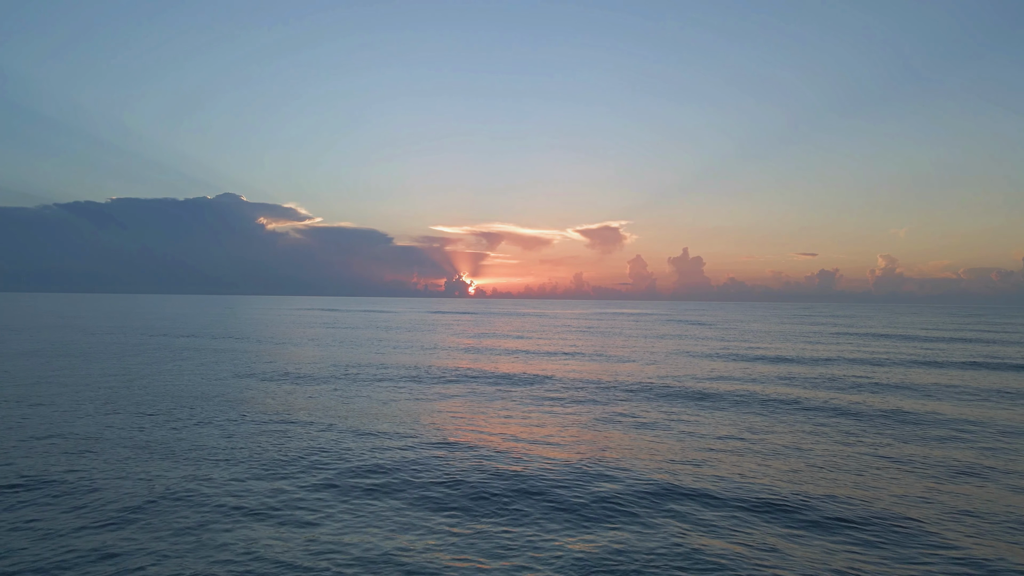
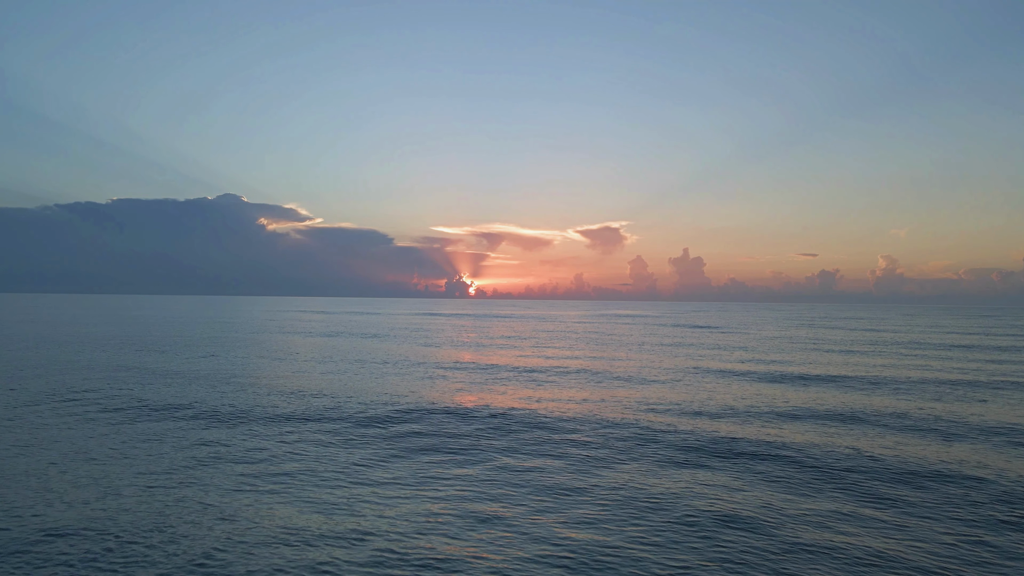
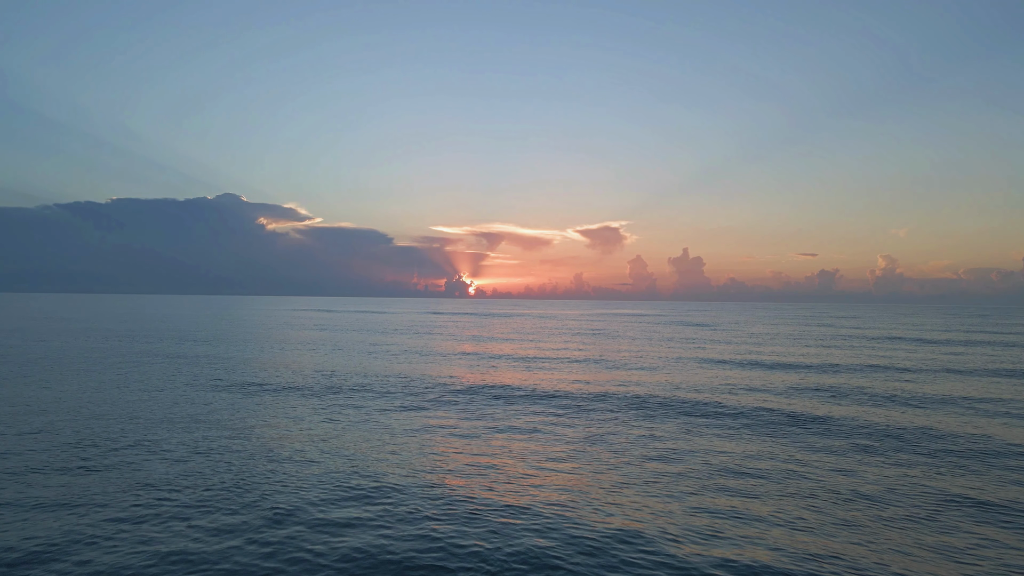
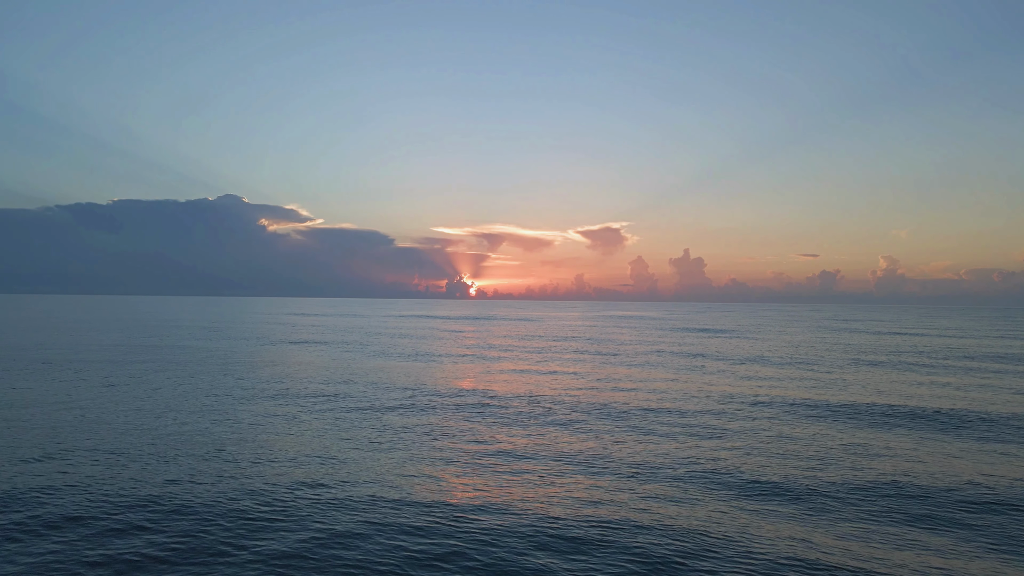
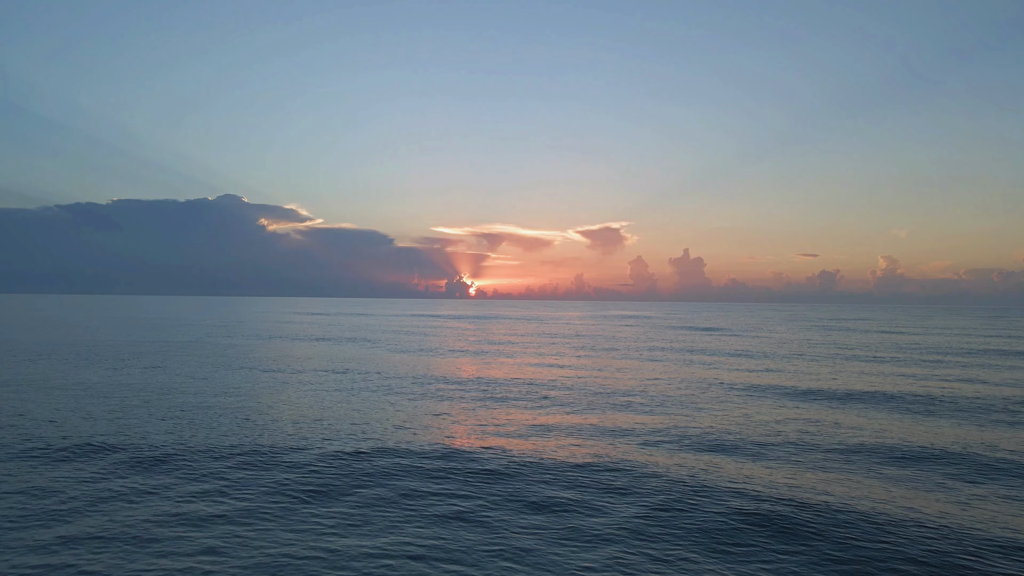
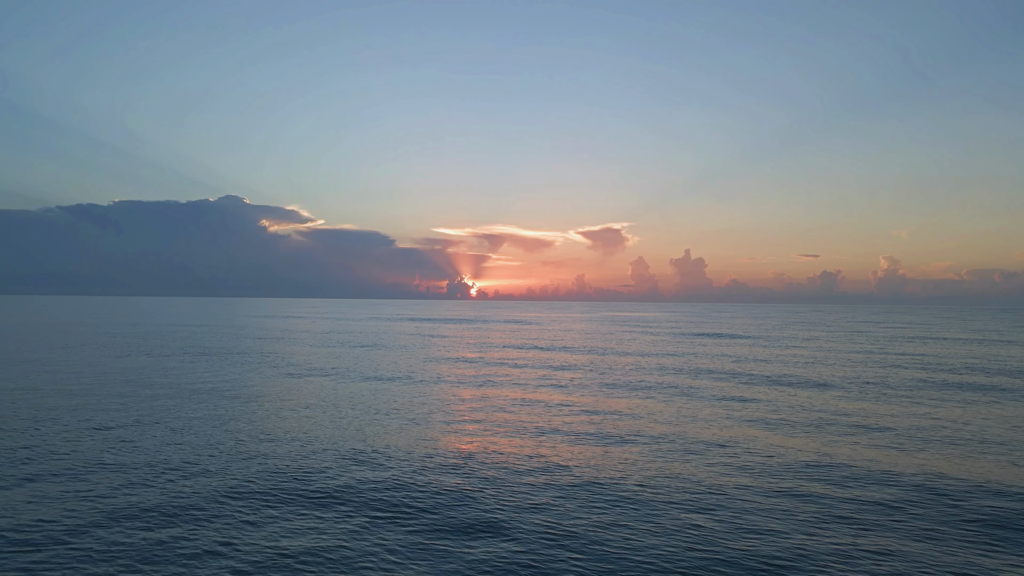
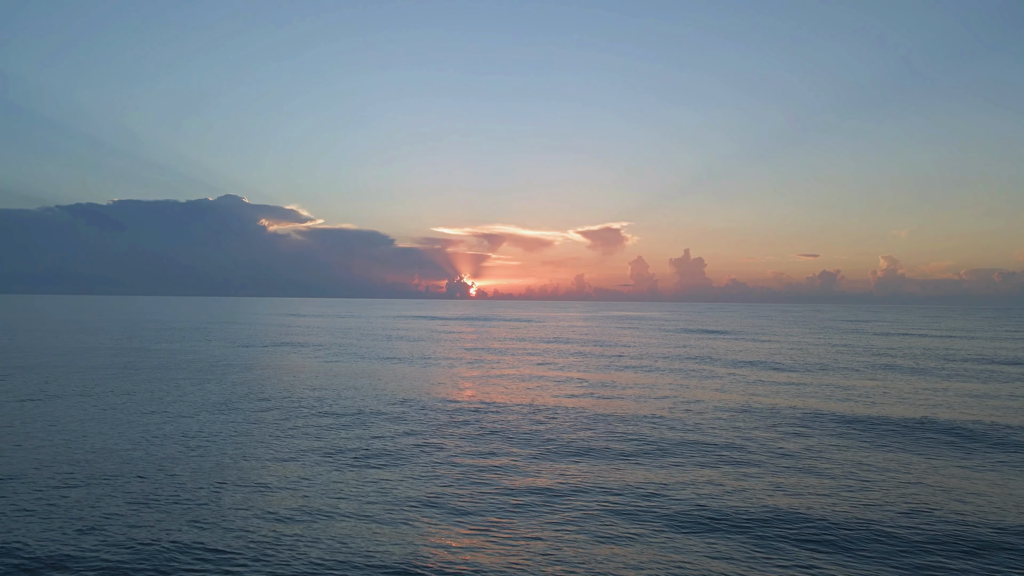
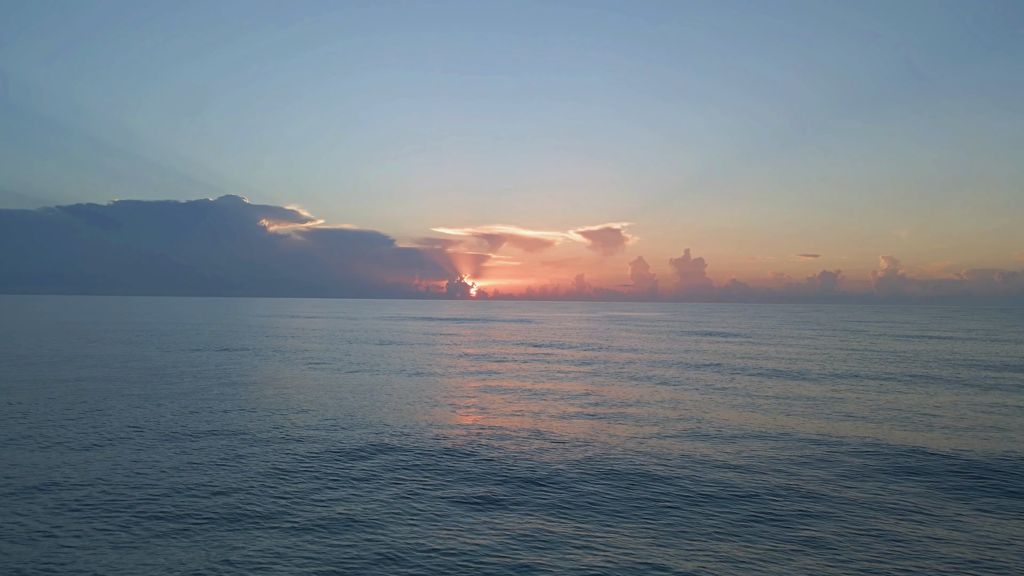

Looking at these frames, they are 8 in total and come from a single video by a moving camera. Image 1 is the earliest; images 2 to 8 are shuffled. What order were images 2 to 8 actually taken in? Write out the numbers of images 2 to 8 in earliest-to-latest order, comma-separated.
3, 2, 5, 4, 7, 8, 6
